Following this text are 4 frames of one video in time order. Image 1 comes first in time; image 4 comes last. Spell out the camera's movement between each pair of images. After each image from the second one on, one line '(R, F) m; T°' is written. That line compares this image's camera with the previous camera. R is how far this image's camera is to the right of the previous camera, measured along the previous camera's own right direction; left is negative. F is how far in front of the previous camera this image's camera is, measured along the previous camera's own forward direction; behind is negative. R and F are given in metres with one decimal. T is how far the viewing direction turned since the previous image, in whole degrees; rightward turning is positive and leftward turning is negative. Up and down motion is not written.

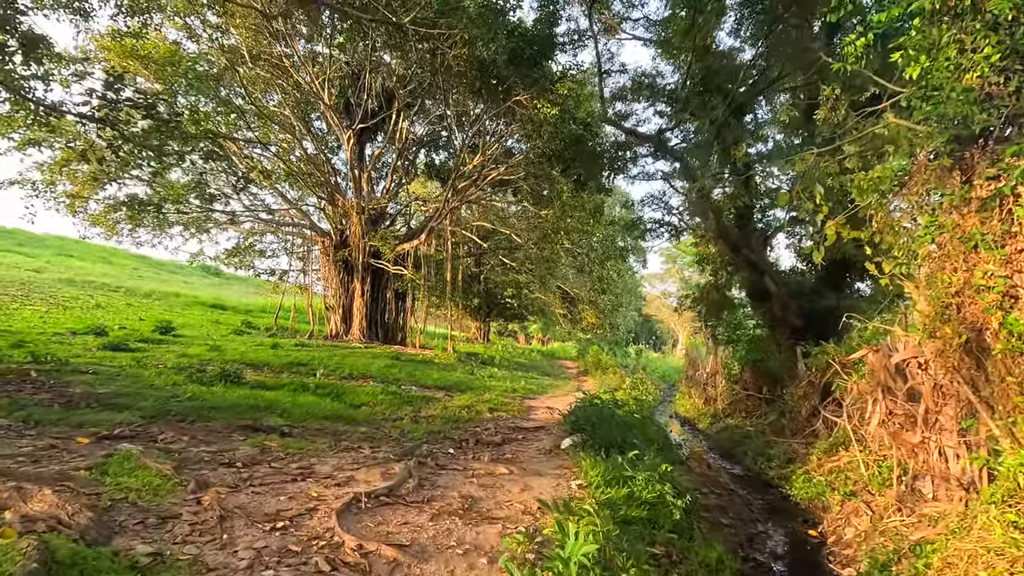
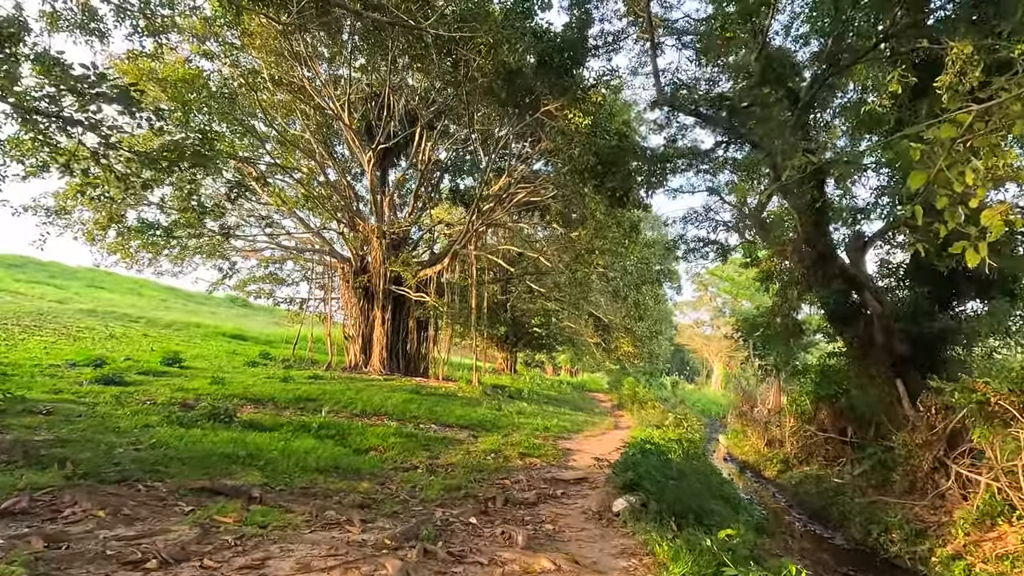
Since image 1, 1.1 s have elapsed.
(-0.1, +1.0) m; -3°
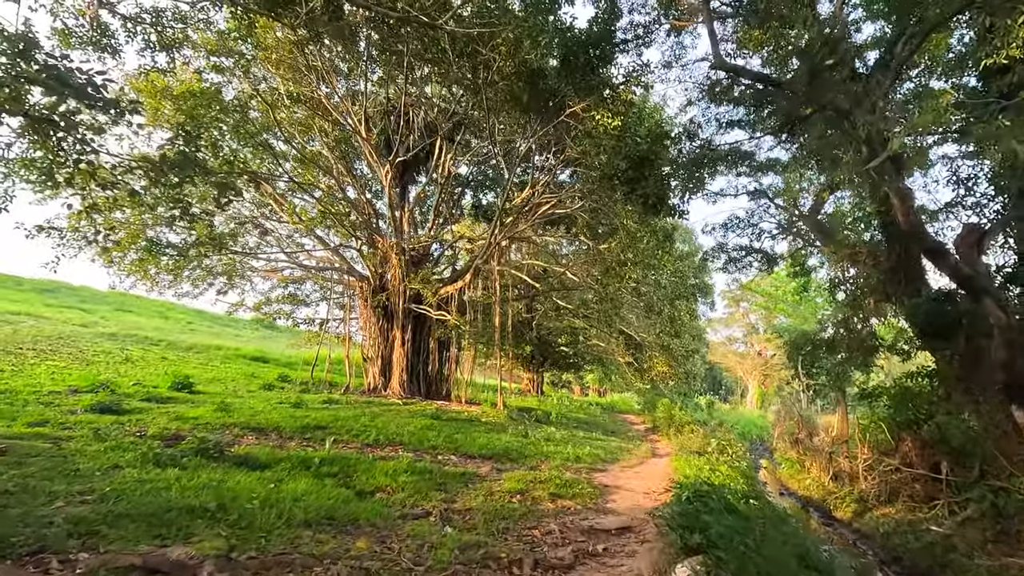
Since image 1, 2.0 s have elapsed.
(0.0, +0.8) m; -3°
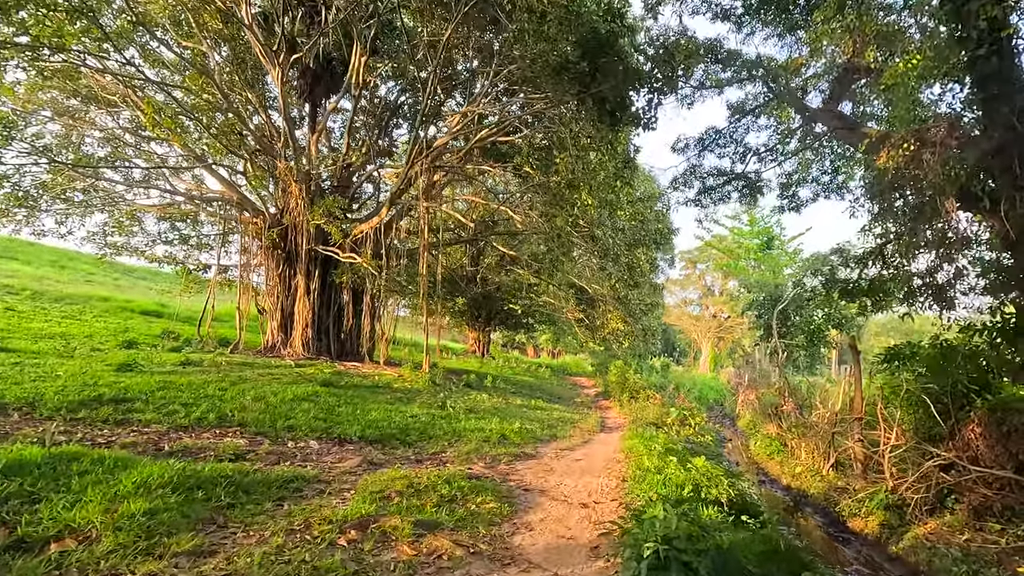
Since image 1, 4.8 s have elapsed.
(+0.7, +2.3) m; +4°
